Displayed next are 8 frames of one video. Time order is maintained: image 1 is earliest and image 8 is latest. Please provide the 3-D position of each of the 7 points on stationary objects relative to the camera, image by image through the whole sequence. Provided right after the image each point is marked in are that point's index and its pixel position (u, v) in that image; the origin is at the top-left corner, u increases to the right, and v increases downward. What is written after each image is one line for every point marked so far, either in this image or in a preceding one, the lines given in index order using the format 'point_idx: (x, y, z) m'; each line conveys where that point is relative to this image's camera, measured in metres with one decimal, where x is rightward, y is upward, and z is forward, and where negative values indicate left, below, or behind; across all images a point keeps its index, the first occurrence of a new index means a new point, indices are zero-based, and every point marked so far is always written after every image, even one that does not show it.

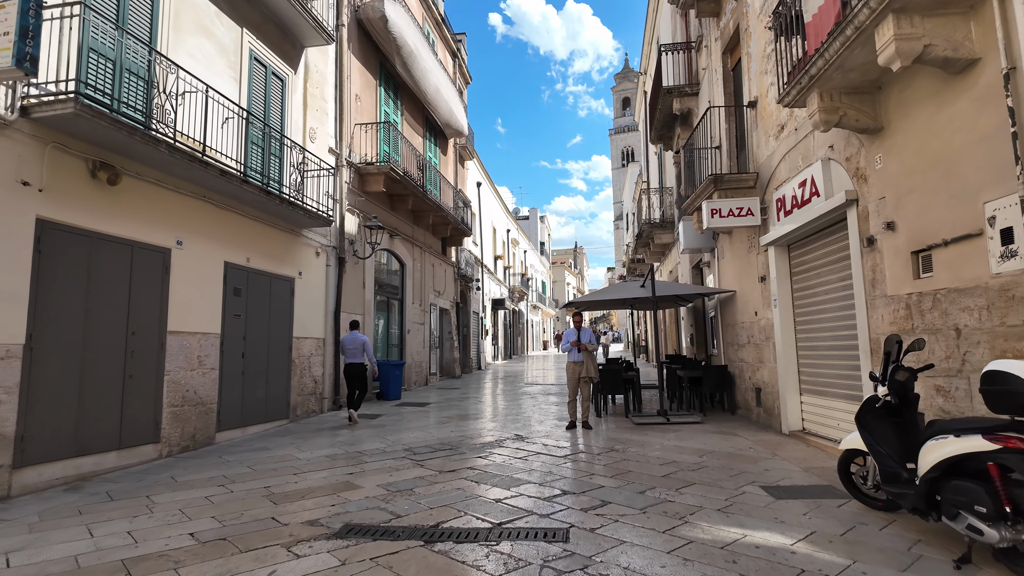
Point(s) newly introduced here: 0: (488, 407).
0: (-0.4, -2.1, +10.4) m
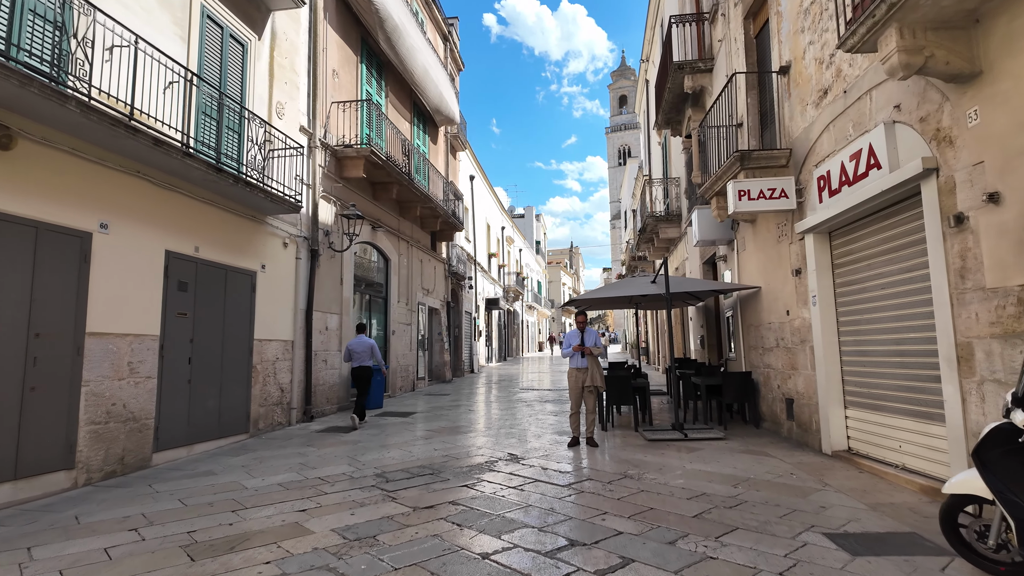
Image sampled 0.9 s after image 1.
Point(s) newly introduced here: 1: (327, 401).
0: (-0.5, -2.0, +9.3) m
1: (-2.9, -1.8, +9.5) m
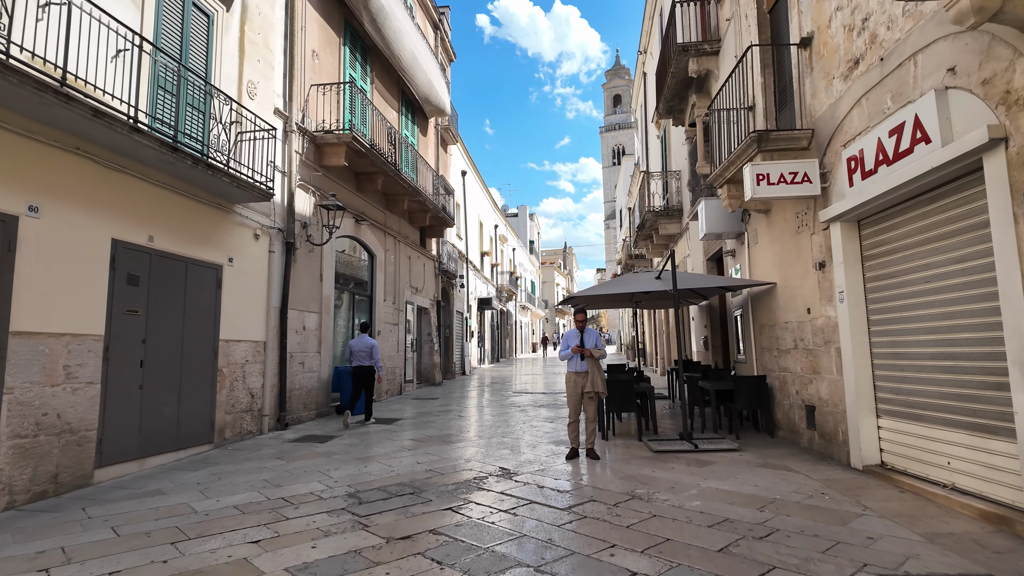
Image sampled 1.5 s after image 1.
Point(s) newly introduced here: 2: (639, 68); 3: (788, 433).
0: (-0.6, -2.0, +8.7) m
1: (-3.1, -1.8, +8.7) m
2: (+4.1, +7.1, +19.2) m
3: (+3.1, -1.6, +6.6) m
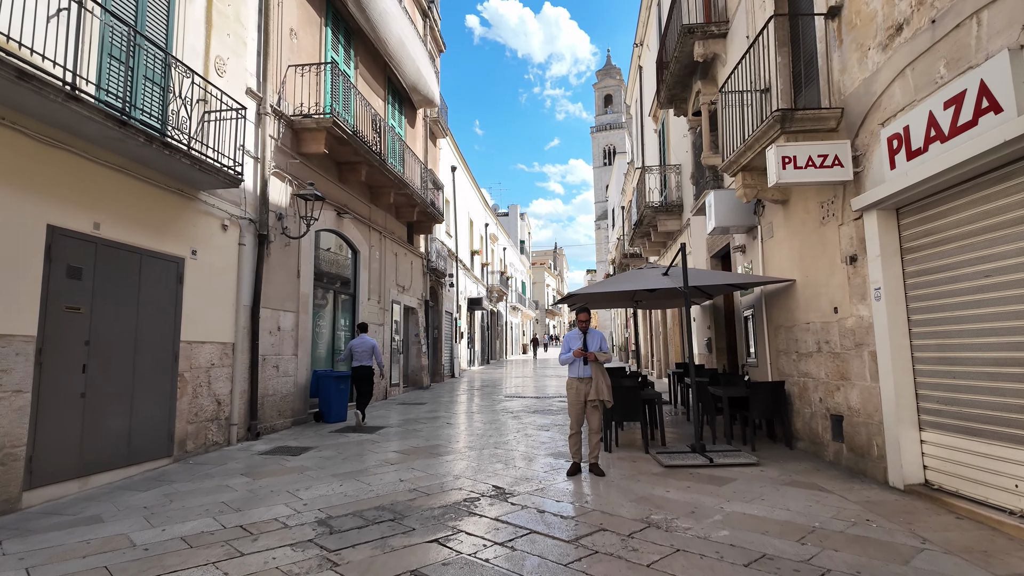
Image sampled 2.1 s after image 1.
0: (-0.7, -1.9, +8.0) m
1: (-3.1, -1.7, +8.0) m
2: (+3.8, +7.1, +18.6) m
3: (+3.0, -1.6, +6.0) m
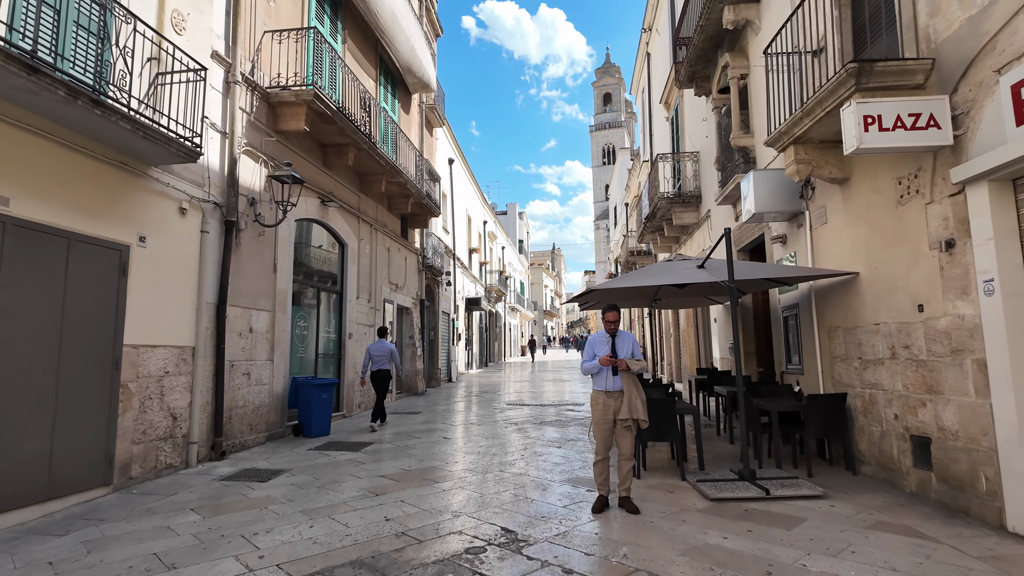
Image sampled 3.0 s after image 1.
0: (-0.6, -1.9, +7.0) m
1: (-3.1, -1.7, +7.0) m
2: (+3.8, +7.1, +17.7) m
3: (+3.1, -1.5, +5.0) m
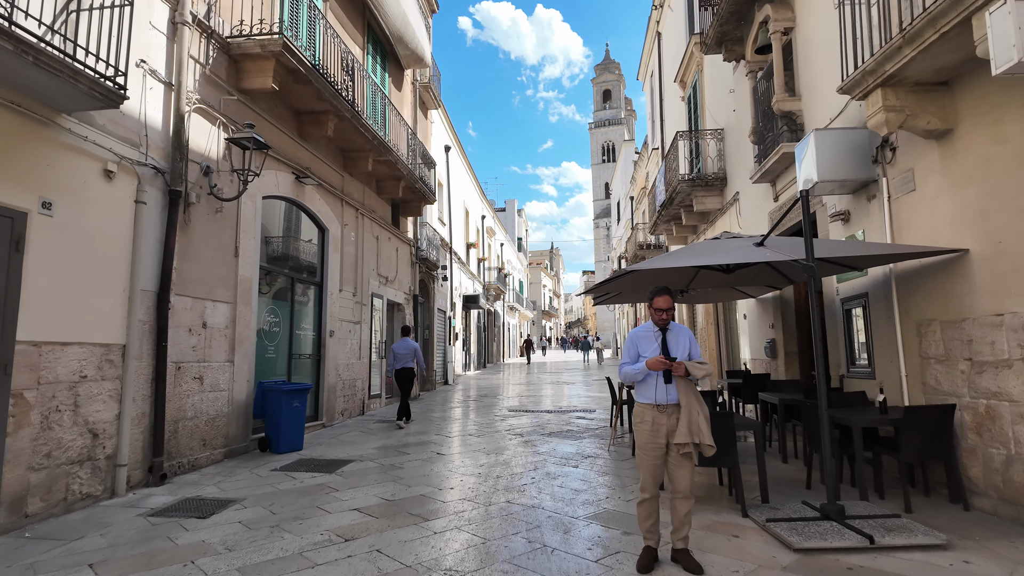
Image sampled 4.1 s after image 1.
0: (-0.6, -1.7, +5.8) m
1: (-3.0, -1.5, +5.8) m
2: (+3.9, +7.2, +16.5) m
3: (+3.2, -1.4, +3.8) m
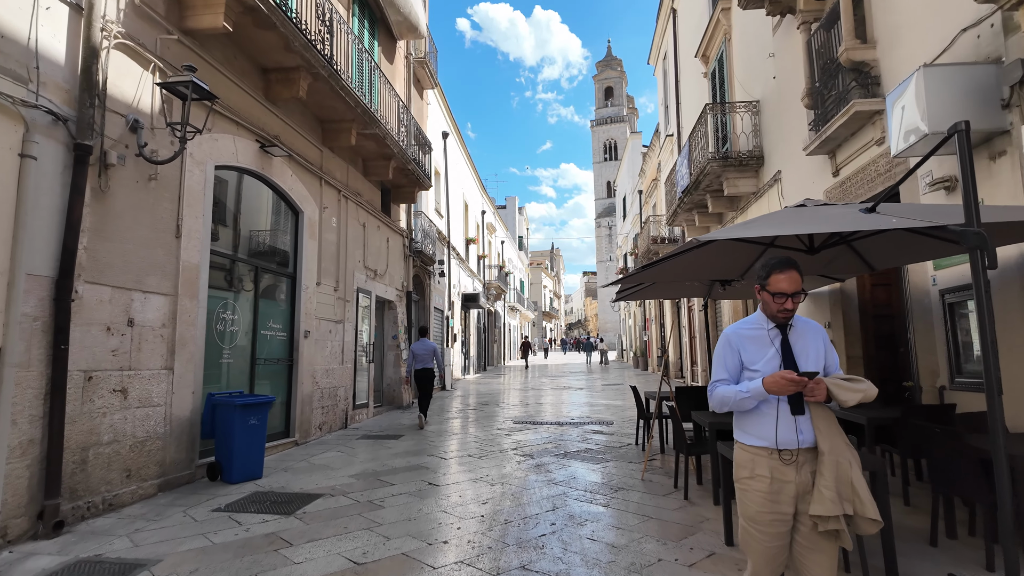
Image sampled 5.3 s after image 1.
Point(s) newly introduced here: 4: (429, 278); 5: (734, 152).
0: (-0.5, -1.6, +4.5) m
1: (-2.9, -1.4, +4.5) m
2: (+3.9, +7.3, +15.2) m
3: (+3.3, -1.3, +2.5) m
4: (-1.9, +0.2, +13.7) m
5: (+3.4, +2.1, +9.1) m
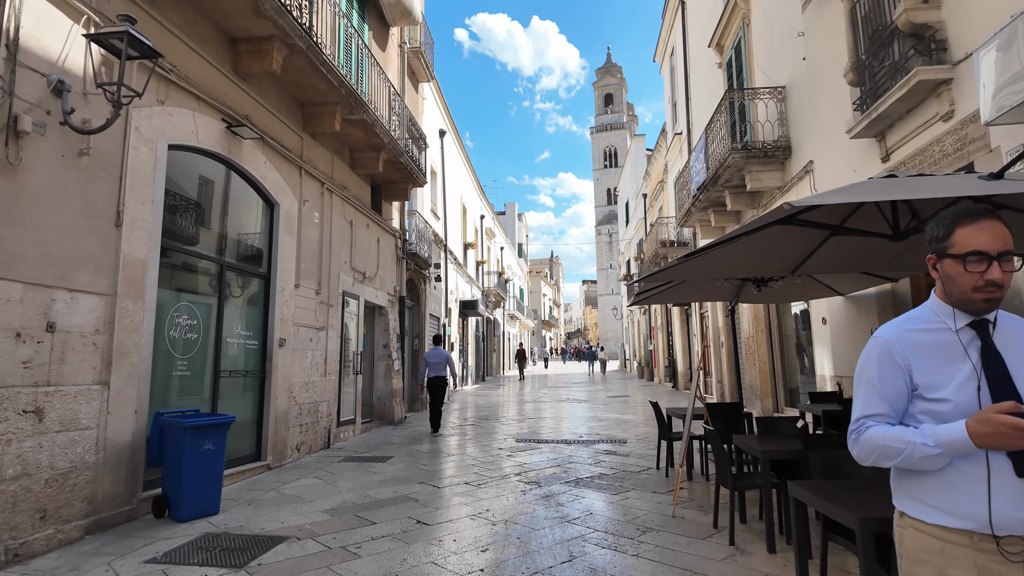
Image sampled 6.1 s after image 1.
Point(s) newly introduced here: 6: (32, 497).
0: (-0.4, -1.6, +3.6) m
1: (-2.9, -1.4, +3.6) m
2: (+4.0, +7.1, +14.5) m
3: (+3.3, -1.2, +1.7) m
4: (-1.9, +0.1, +12.9) m
5: (+3.4, +2.0, +8.3) m
6: (-2.9, -1.3, +3.6) m
